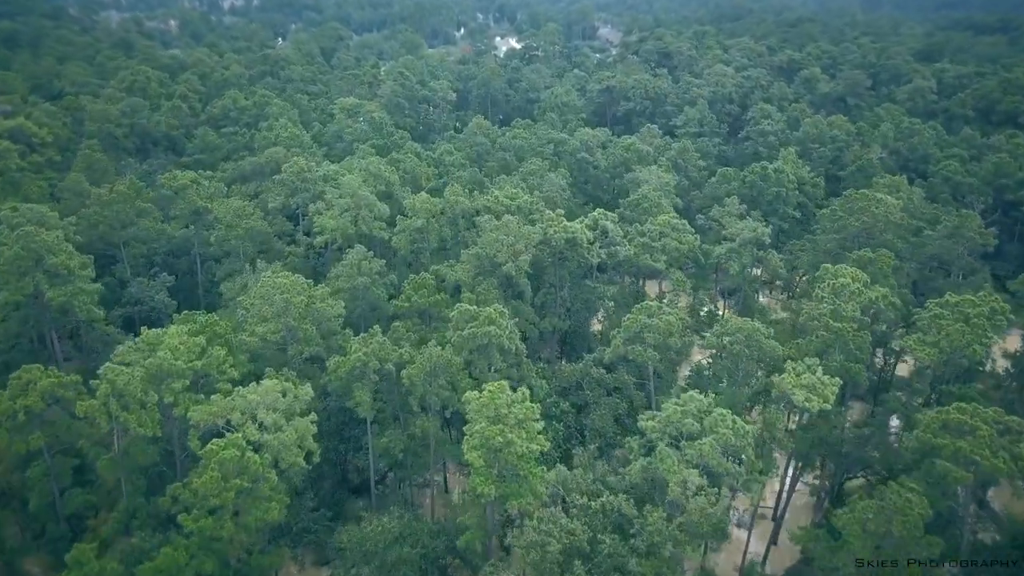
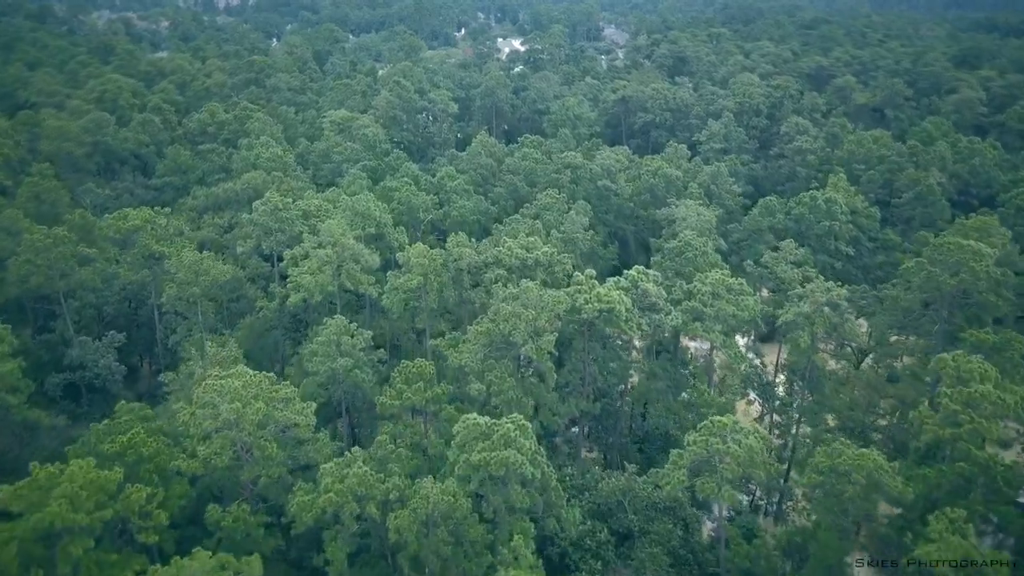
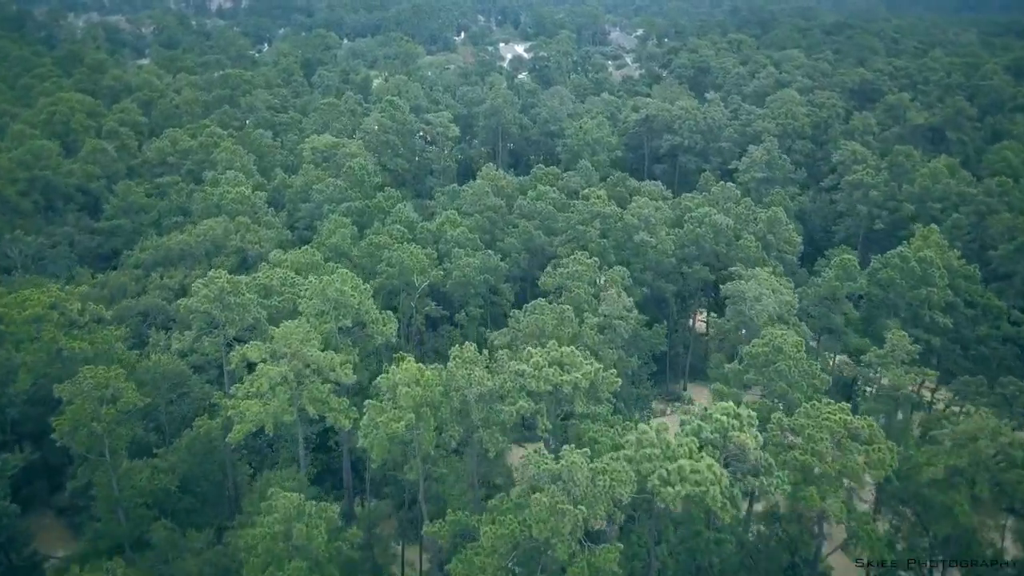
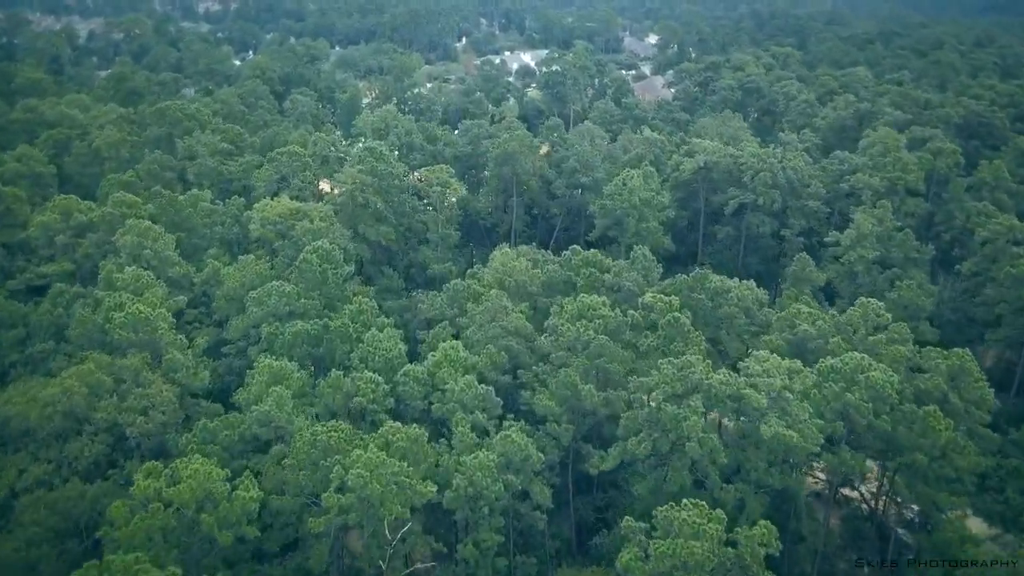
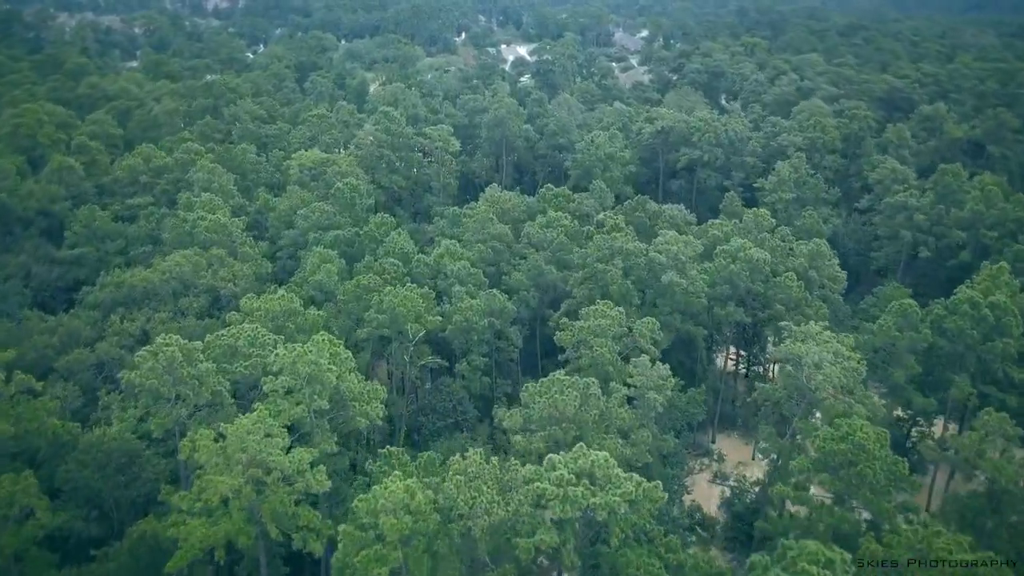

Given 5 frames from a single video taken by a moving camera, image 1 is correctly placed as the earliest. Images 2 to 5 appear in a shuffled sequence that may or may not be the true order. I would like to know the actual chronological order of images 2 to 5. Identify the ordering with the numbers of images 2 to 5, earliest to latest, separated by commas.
2, 3, 5, 4
